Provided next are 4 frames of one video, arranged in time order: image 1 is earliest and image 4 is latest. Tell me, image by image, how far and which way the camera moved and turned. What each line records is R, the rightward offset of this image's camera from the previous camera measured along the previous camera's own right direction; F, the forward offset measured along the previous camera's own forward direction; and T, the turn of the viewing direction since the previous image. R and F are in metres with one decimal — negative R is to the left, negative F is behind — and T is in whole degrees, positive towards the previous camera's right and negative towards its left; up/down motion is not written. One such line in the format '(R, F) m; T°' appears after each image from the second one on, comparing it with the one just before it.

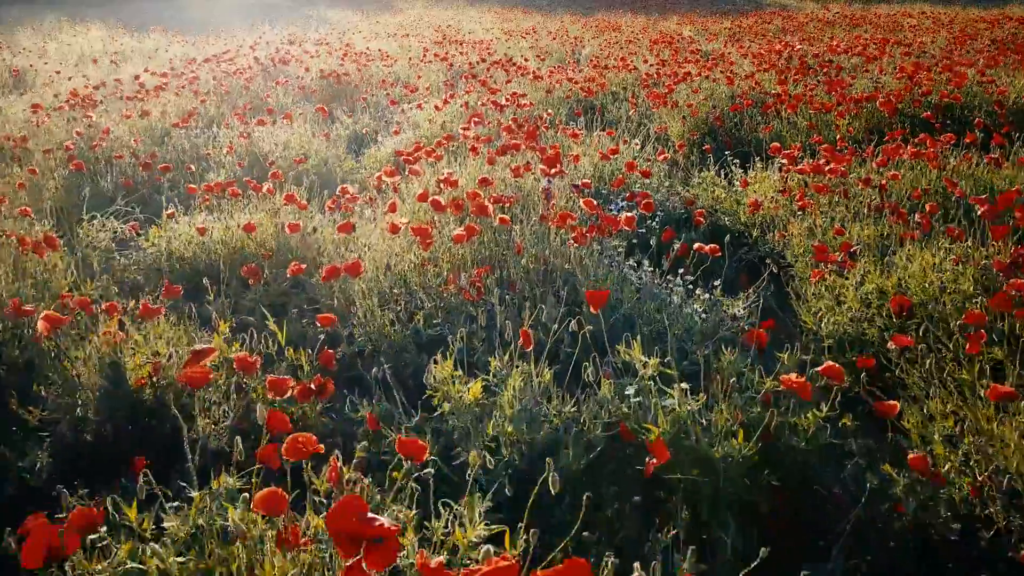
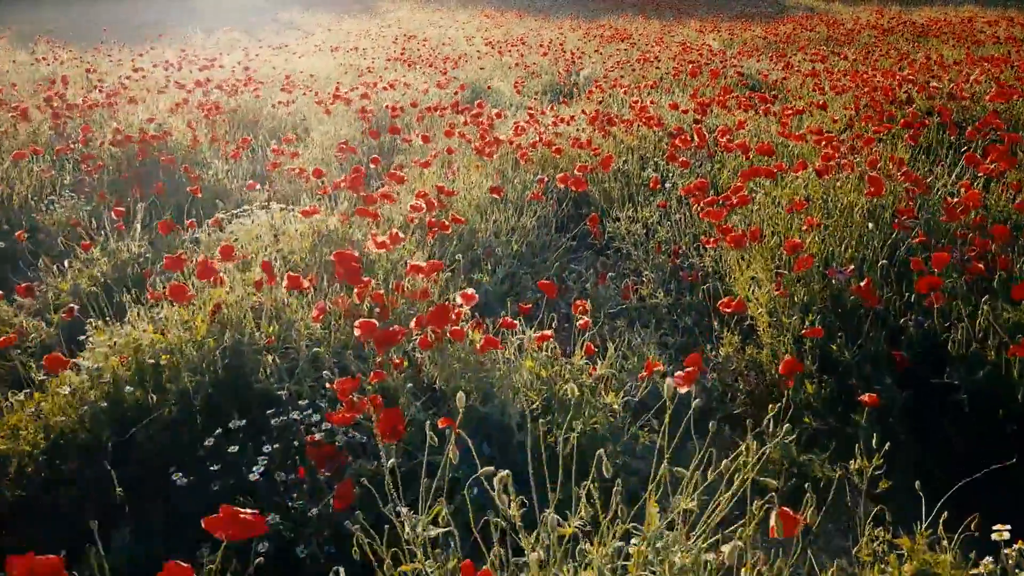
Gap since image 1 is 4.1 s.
(+0.5, +3.5) m; -1°
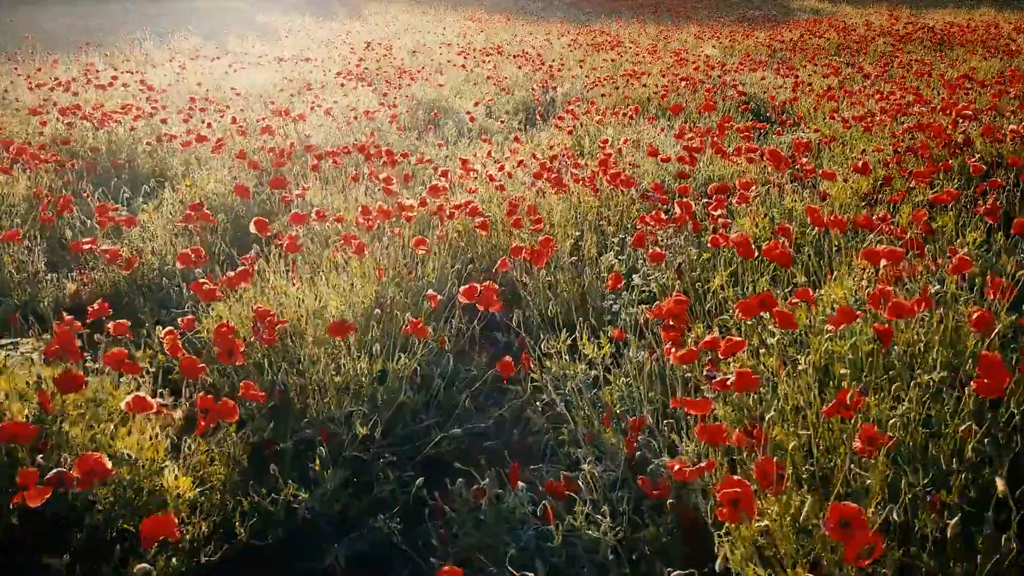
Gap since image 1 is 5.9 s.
(+0.5, +1.5) m; 0°
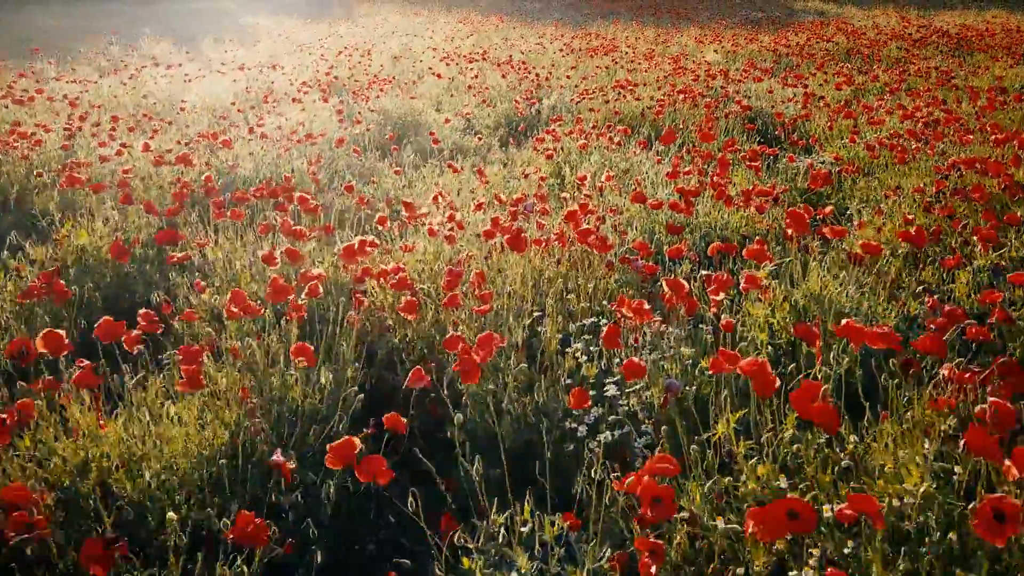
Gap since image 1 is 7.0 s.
(+0.3, +0.9) m; 0°
